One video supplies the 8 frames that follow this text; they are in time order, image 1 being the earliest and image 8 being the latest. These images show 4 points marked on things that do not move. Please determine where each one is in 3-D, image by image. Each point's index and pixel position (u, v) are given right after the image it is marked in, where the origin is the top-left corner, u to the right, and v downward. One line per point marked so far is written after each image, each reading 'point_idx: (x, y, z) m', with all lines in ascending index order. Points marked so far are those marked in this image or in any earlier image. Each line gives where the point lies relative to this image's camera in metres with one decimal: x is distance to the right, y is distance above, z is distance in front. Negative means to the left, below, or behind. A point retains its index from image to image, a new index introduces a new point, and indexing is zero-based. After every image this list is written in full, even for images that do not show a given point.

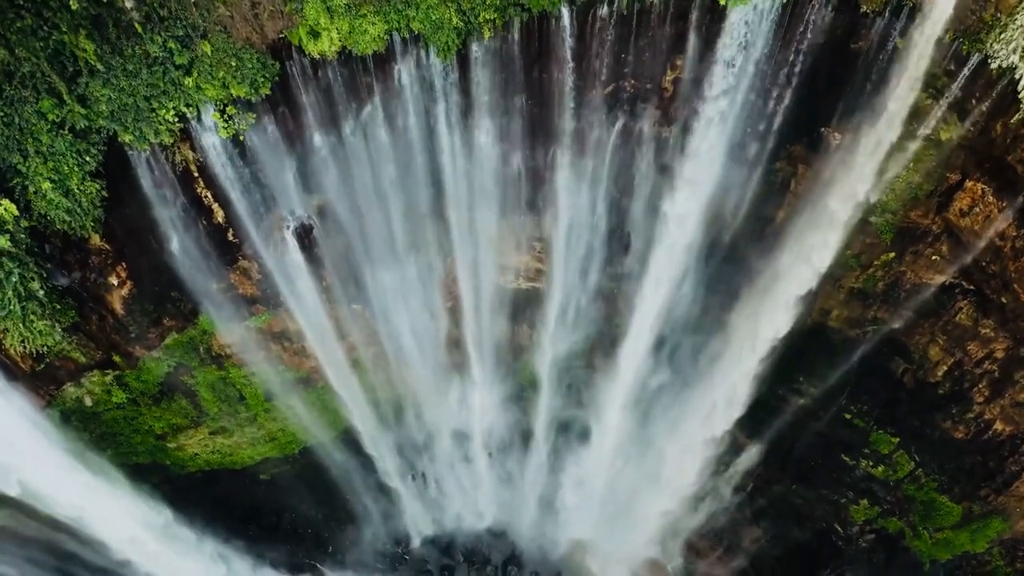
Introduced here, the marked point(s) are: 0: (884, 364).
0: (+5.5, -1.2, +10.4) m
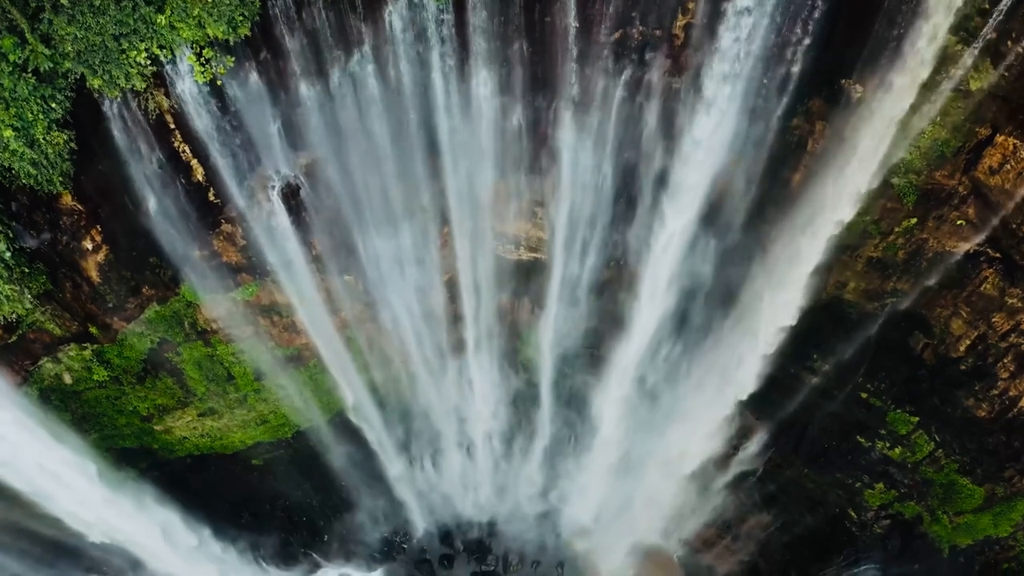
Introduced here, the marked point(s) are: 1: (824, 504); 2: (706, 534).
0: (+5.5, -0.7, +9.9) m
1: (+5.2, -3.6, +11.7) m
2: (+3.5, -4.6, +13.2) m
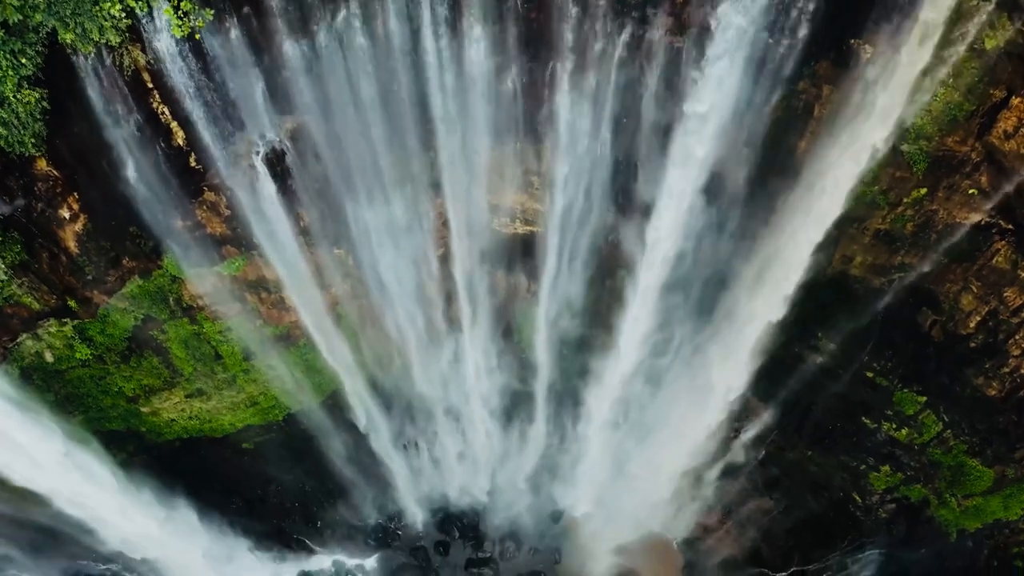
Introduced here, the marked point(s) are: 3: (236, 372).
0: (+5.5, -0.4, +9.6) m
1: (+5.1, -3.3, +11.4) m
2: (+3.5, -4.3, +12.9) m
3: (-4.2, -1.3, +10.5) m
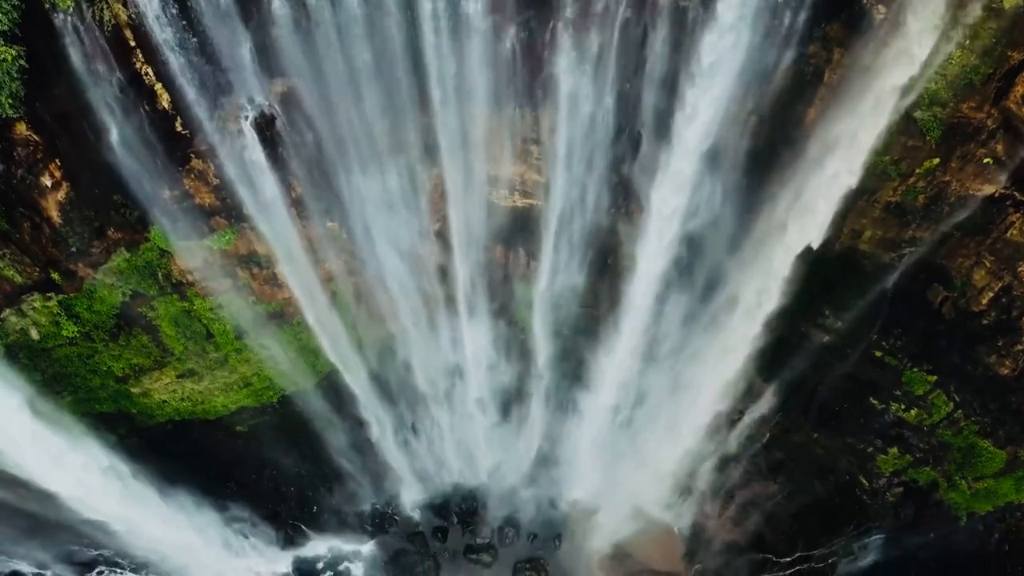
0: (+5.5, -0.1, +9.3) m
1: (+5.1, -2.9, +11.1) m
2: (+3.5, -3.9, +12.7) m
3: (-4.2, -0.9, +10.3) m
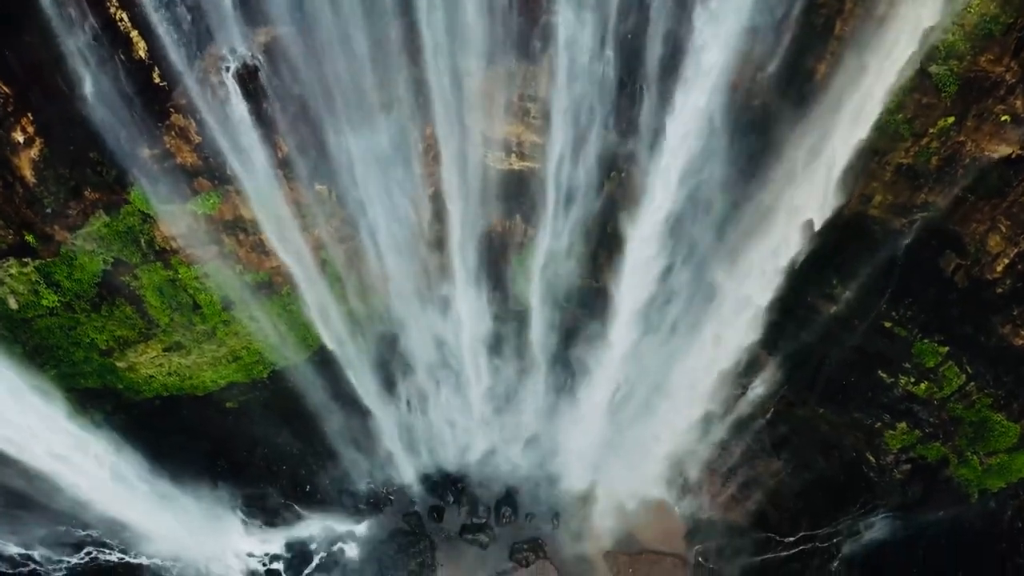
0: (+5.4, +0.4, +9.0) m
1: (+5.1, -2.5, +10.8) m
2: (+3.4, -3.4, +12.4) m
3: (-4.2, -0.5, +10.0) m
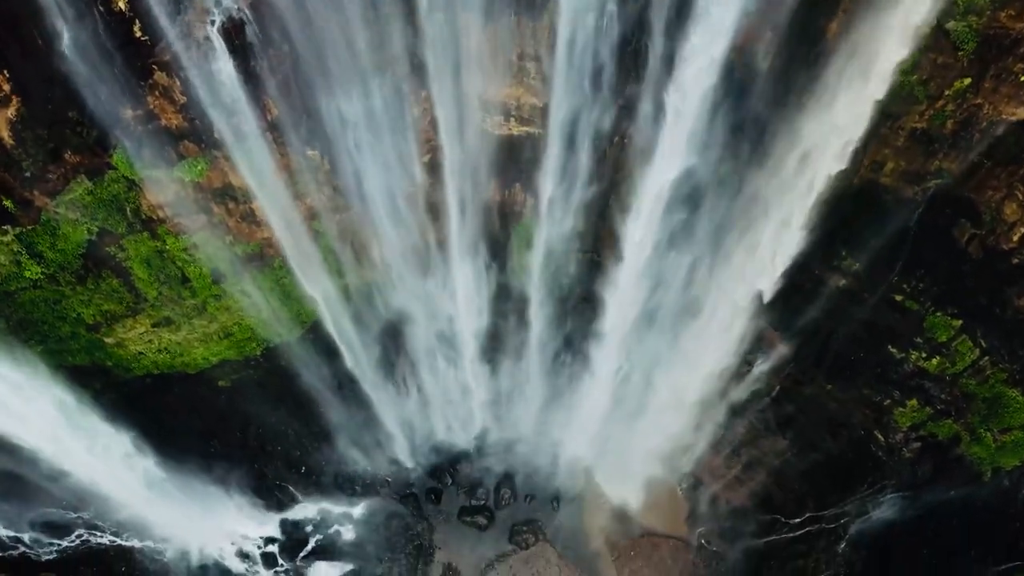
0: (+5.4, +0.7, +8.7) m
1: (+5.1, -2.1, +10.5) m
2: (+3.4, -3.0, +12.1) m
3: (-4.2, -0.1, +9.7) m
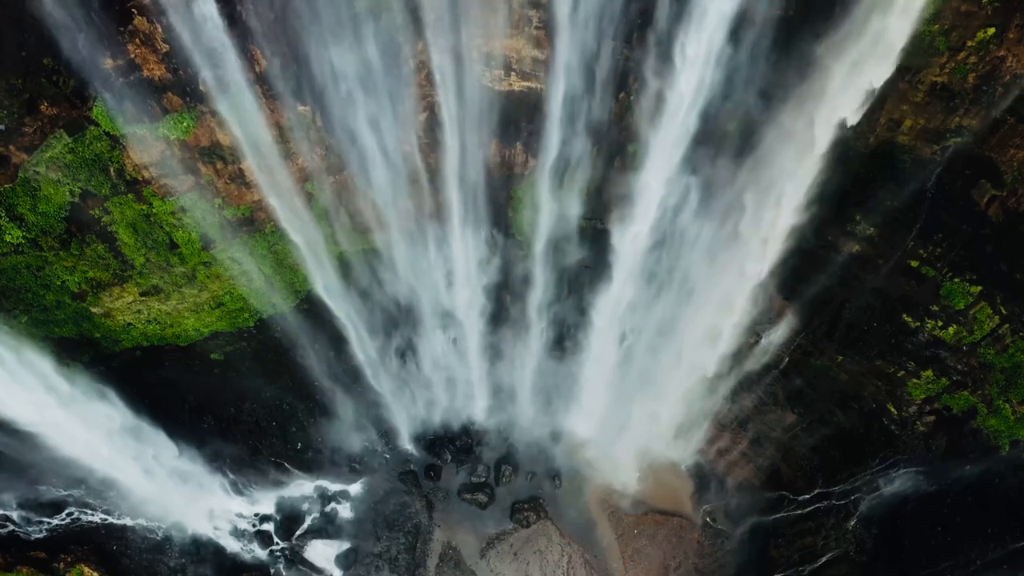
0: (+5.4, +1.2, +8.3) m
1: (+5.1, -1.6, +10.2) m
2: (+3.4, -2.6, +11.8) m
3: (-4.2, +0.3, +9.3) m
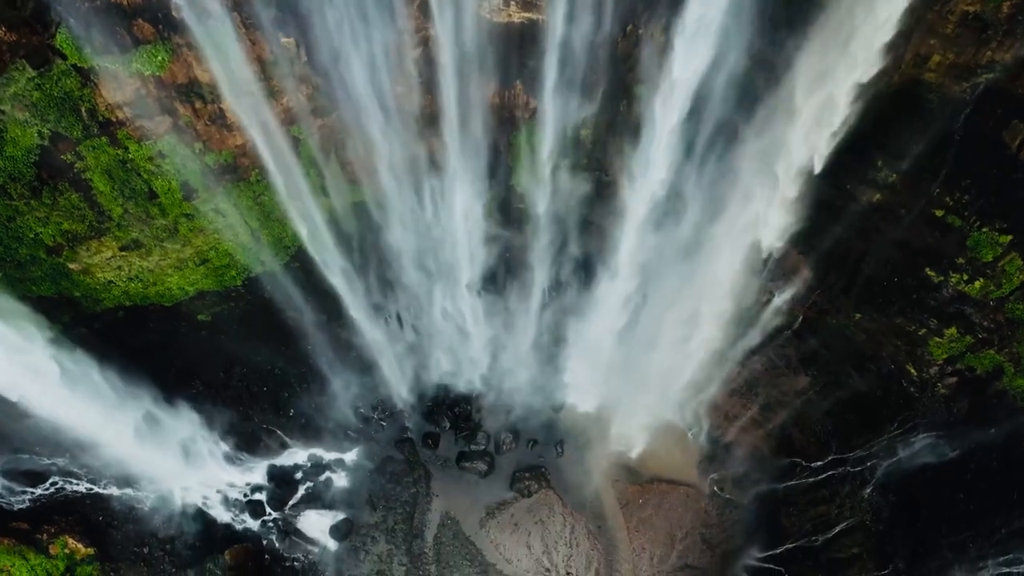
0: (+5.4, +1.8, +7.7) m
1: (+5.1, -1.0, +9.7) m
2: (+3.5, -1.9, +11.3) m
3: (-4.2, +0.9, +8.8) m
